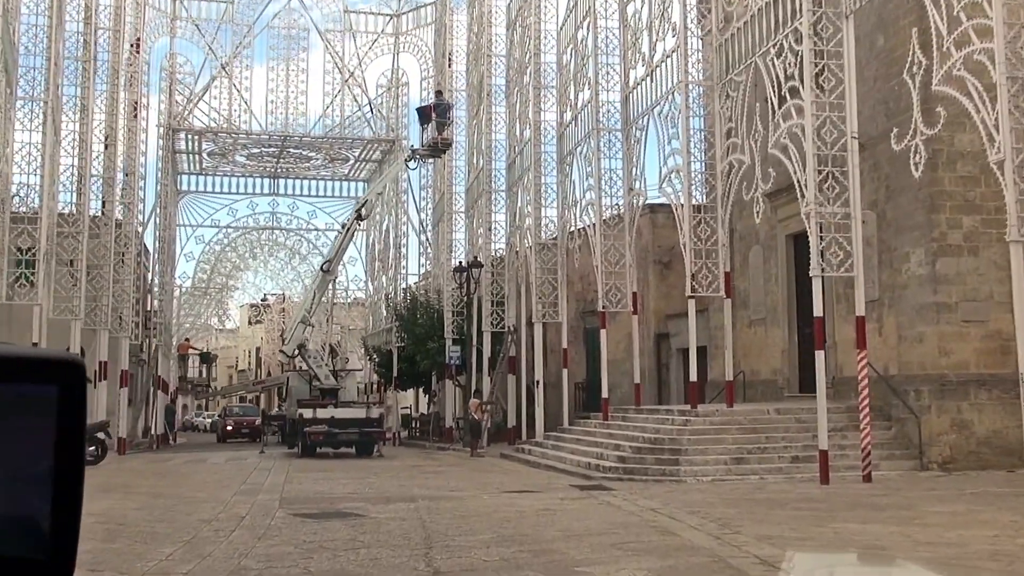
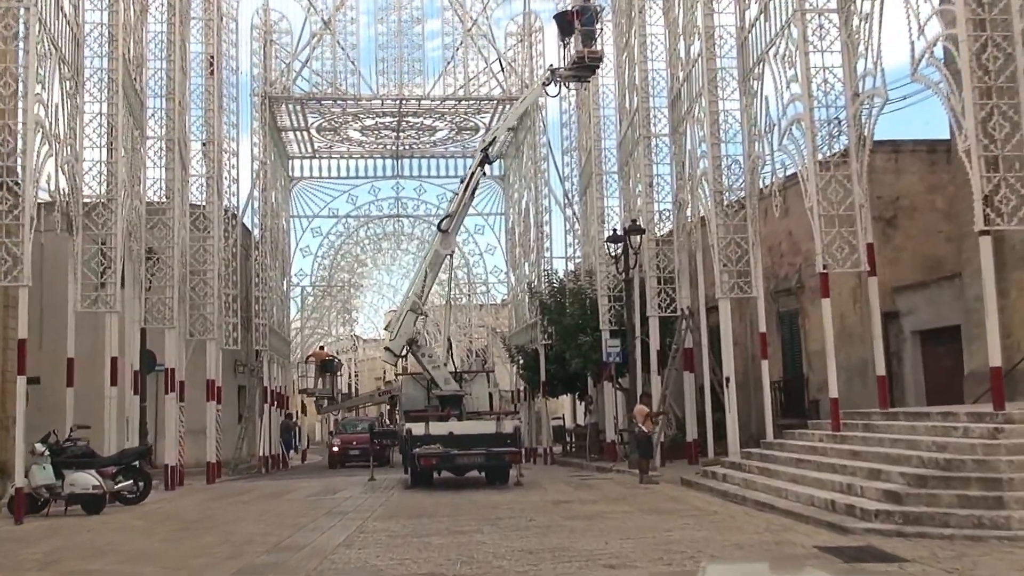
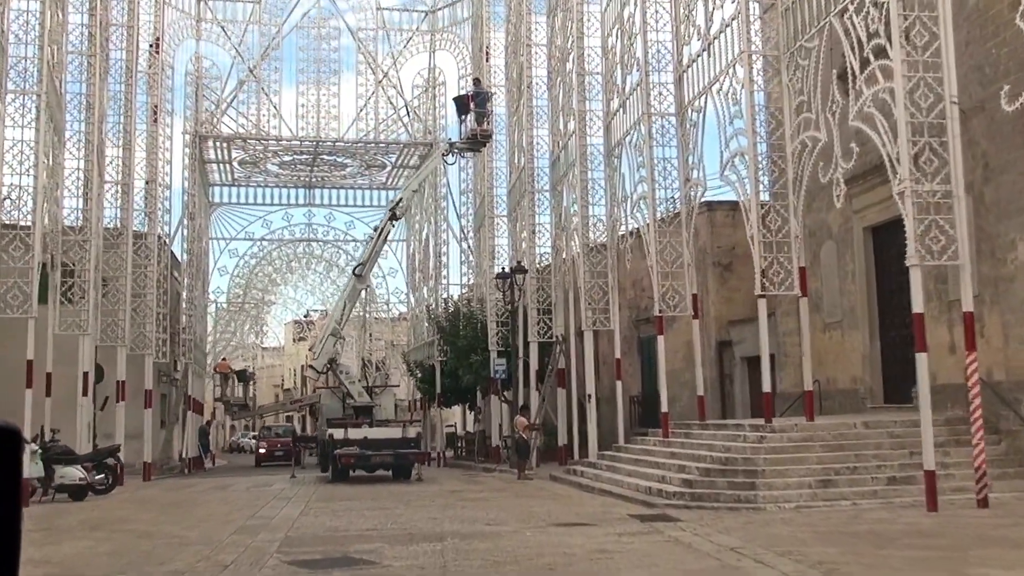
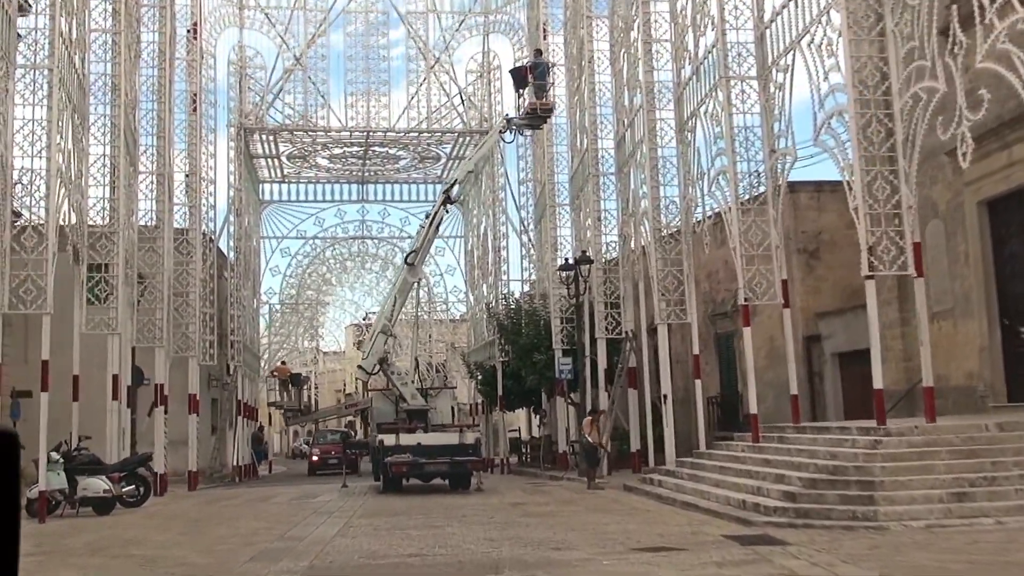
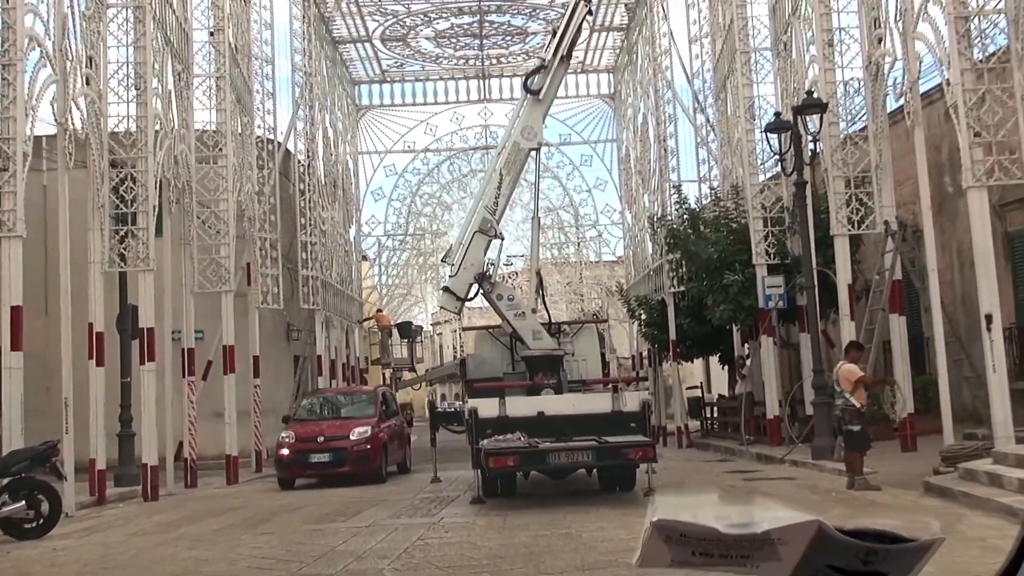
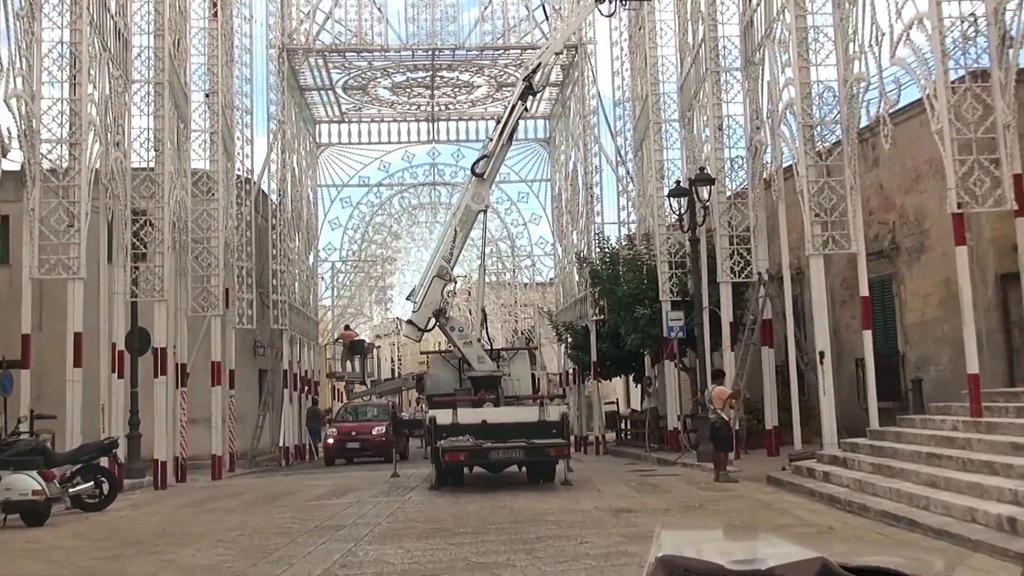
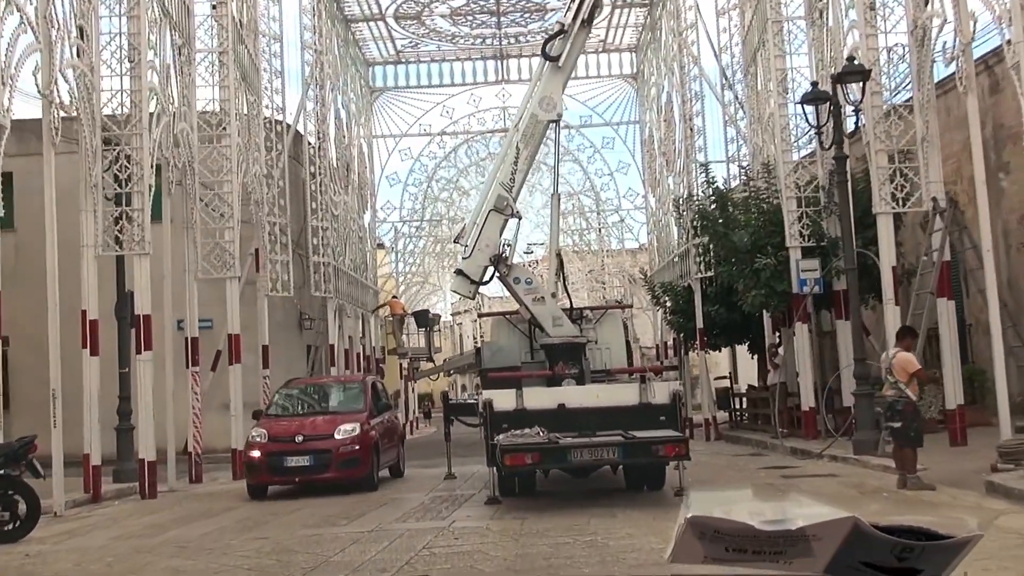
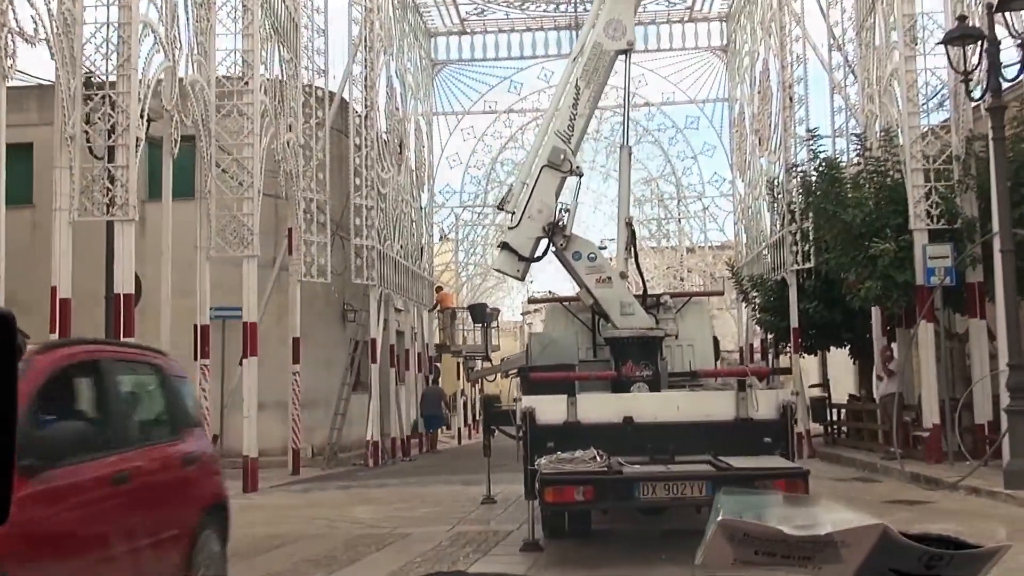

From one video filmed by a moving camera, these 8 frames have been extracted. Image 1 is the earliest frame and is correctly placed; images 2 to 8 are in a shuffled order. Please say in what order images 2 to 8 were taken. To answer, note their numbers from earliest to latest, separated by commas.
3, 4, 2, 6, 5, 7, 8
